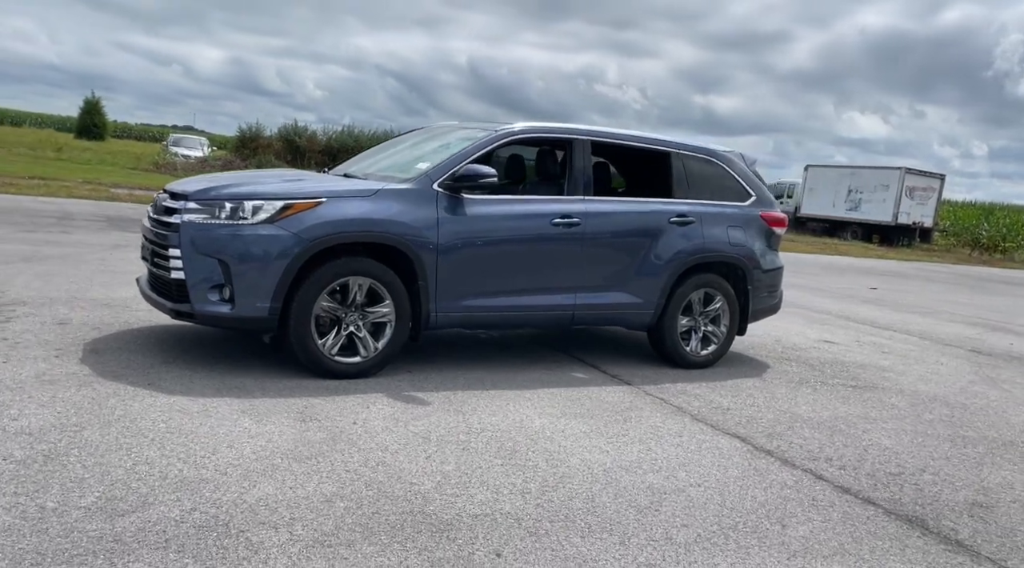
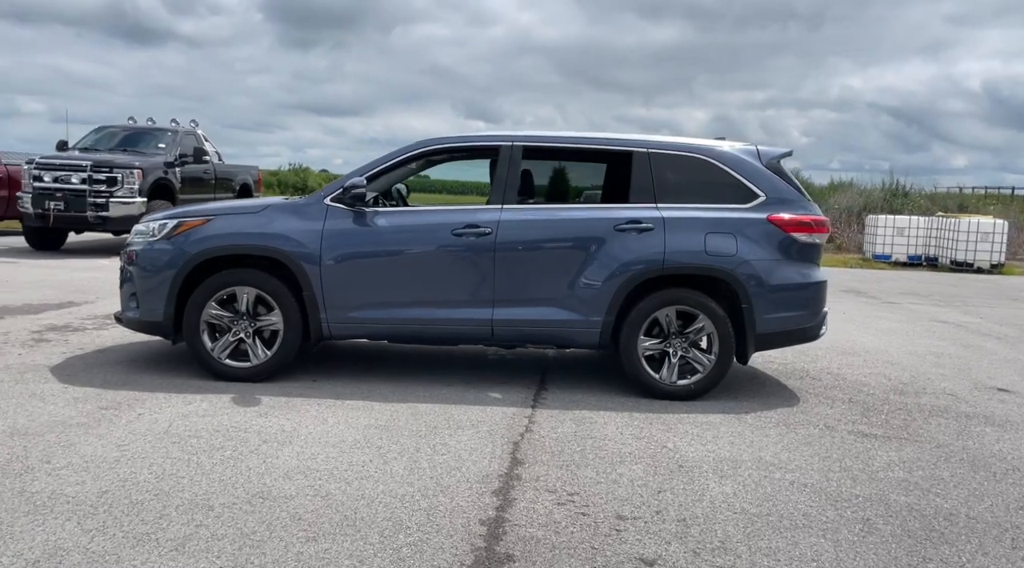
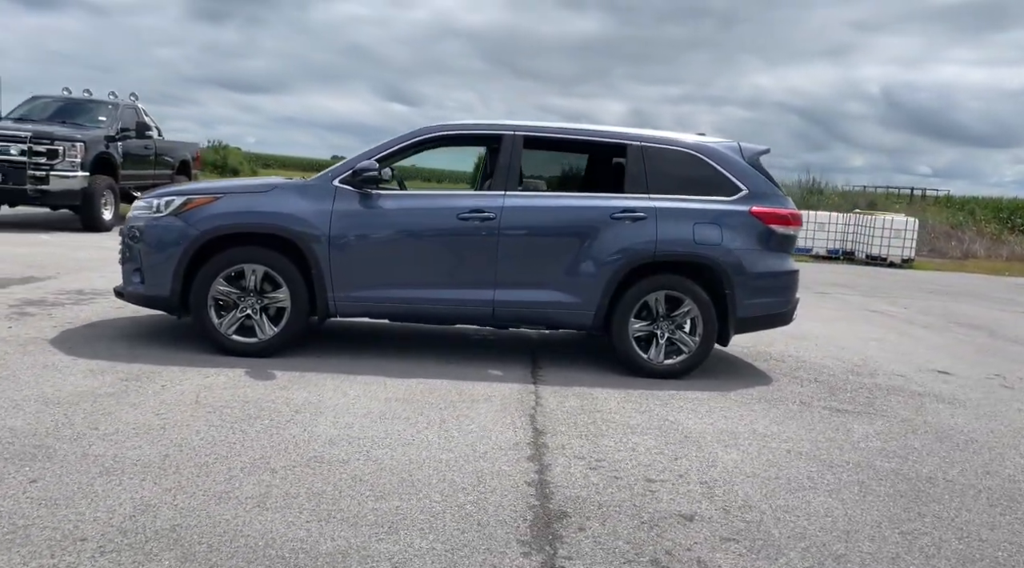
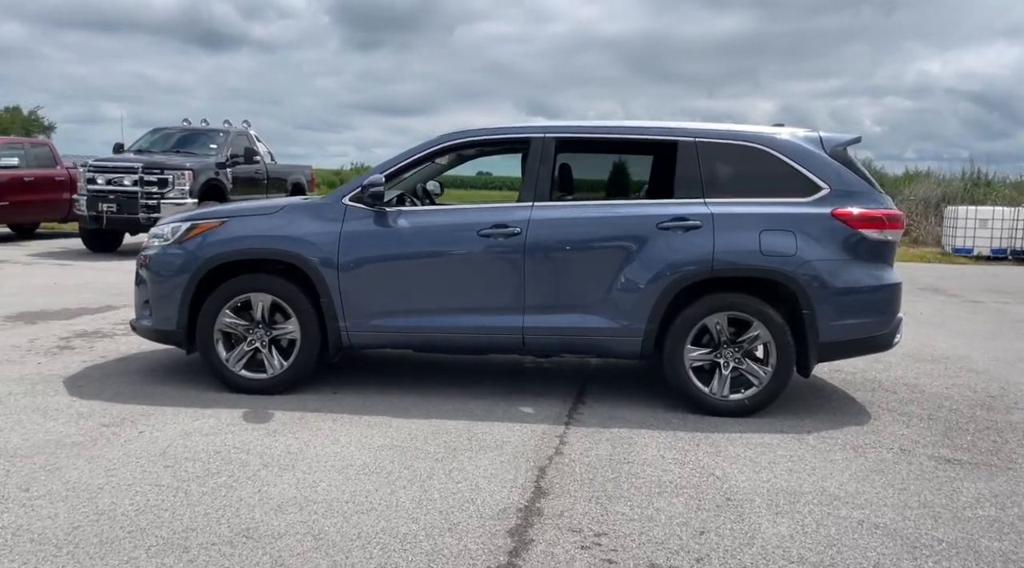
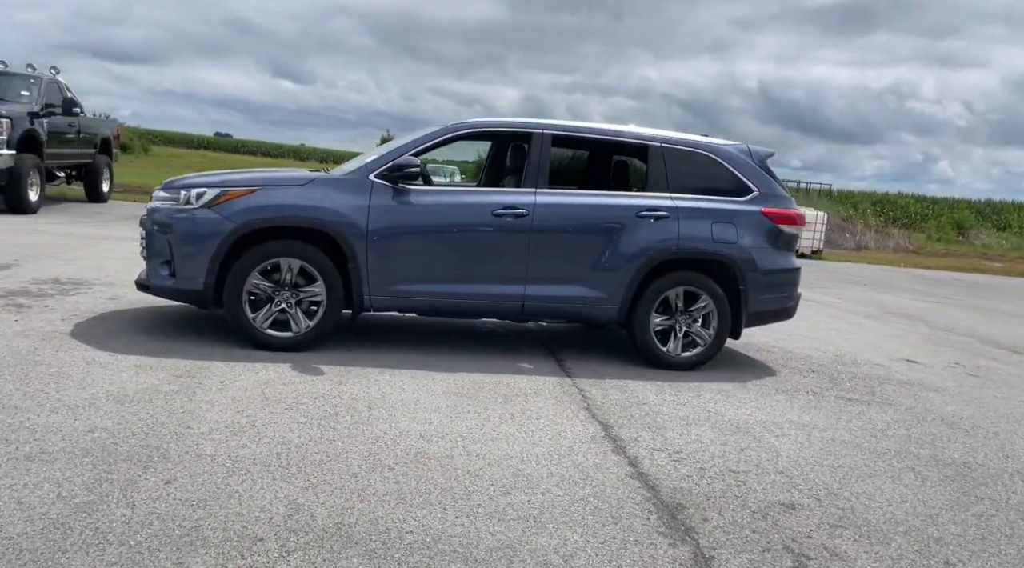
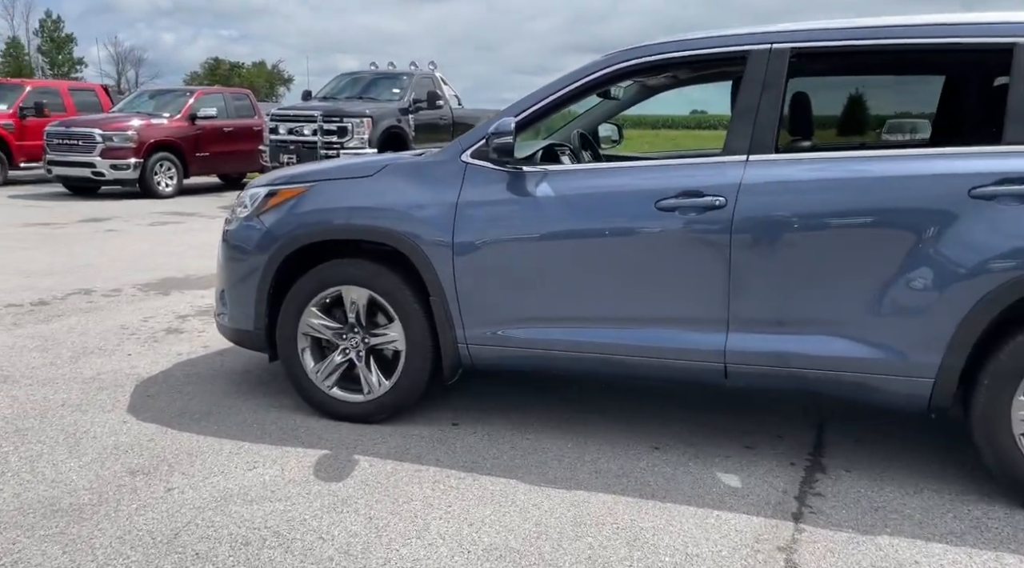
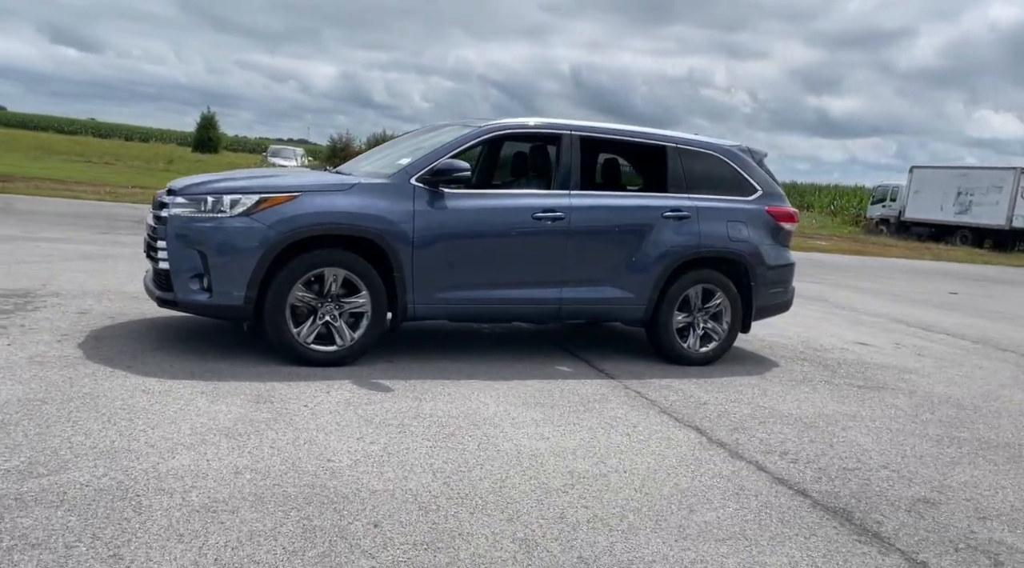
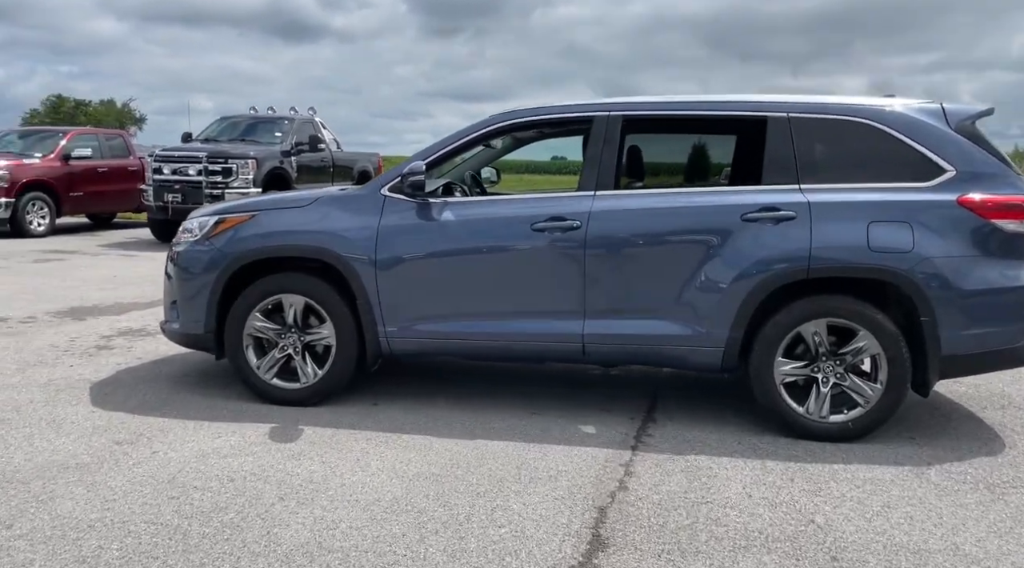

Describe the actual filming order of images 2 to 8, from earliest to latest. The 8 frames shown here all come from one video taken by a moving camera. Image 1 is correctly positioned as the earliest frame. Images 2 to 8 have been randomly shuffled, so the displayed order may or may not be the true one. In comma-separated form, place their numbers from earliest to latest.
7, 5, 3, 2, 4, 8, 6
